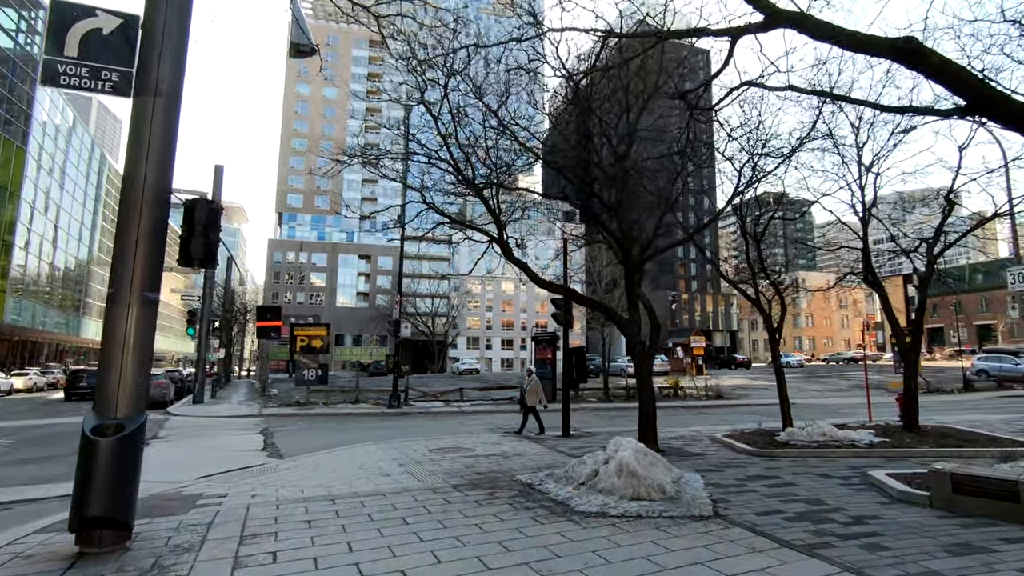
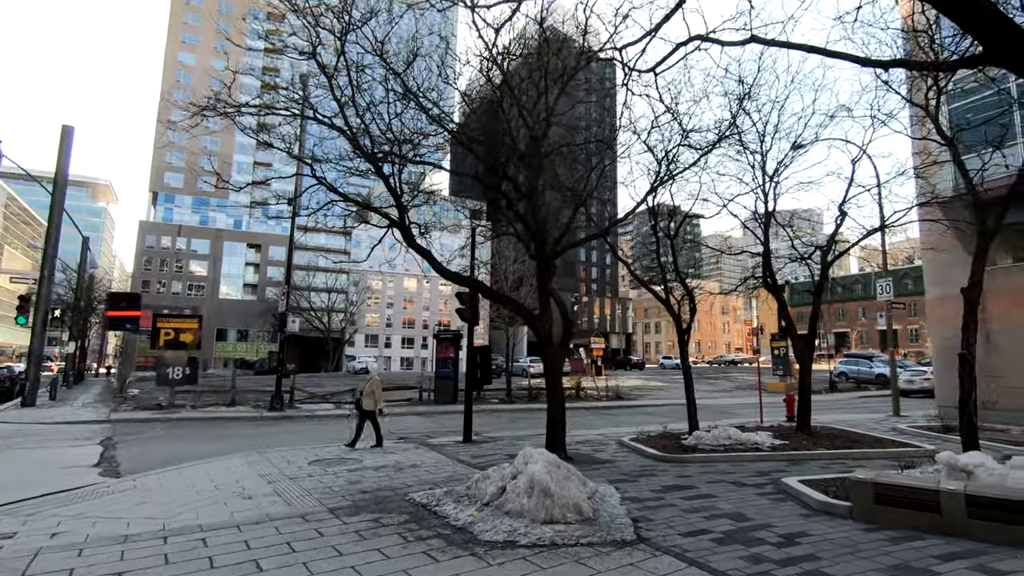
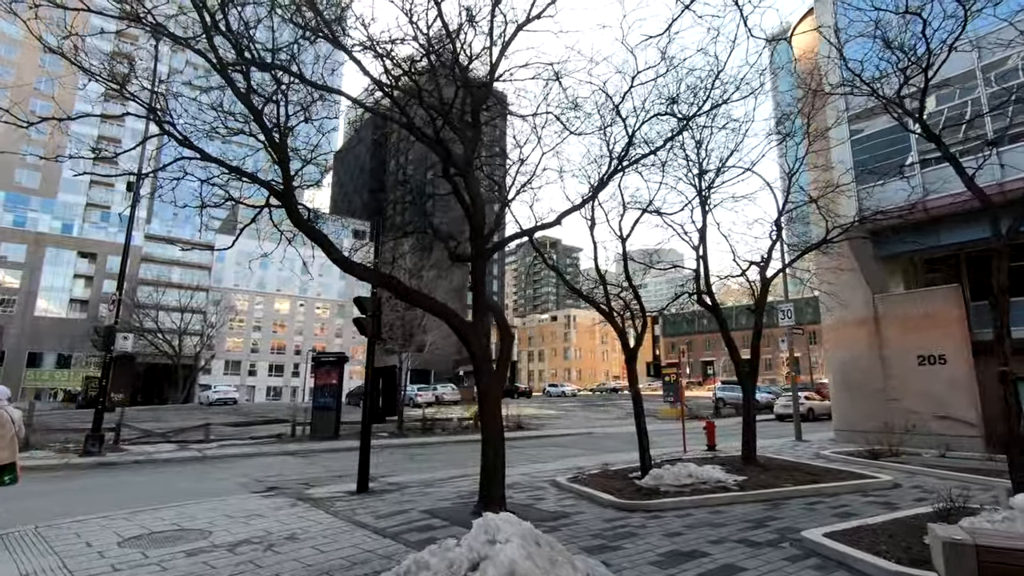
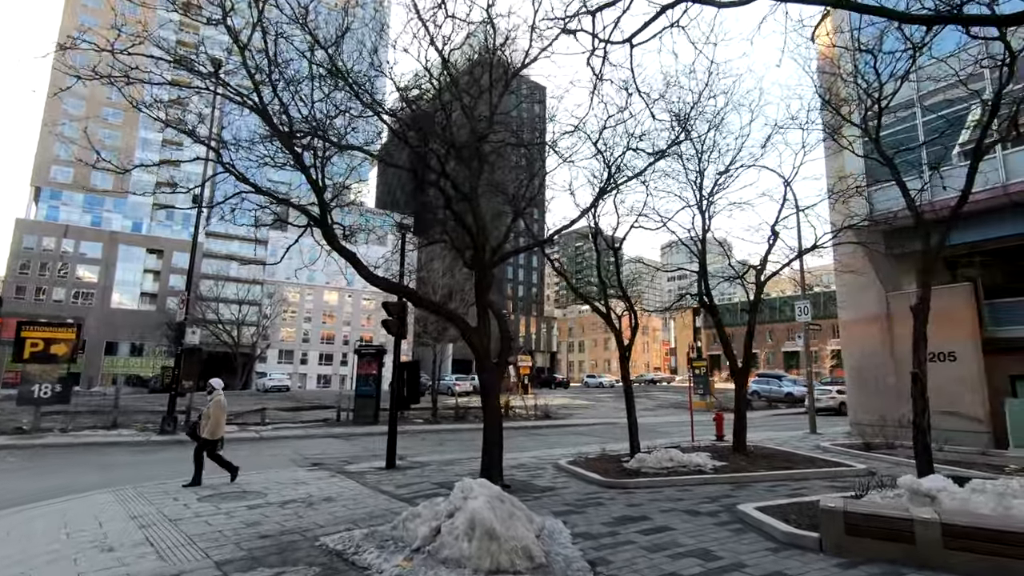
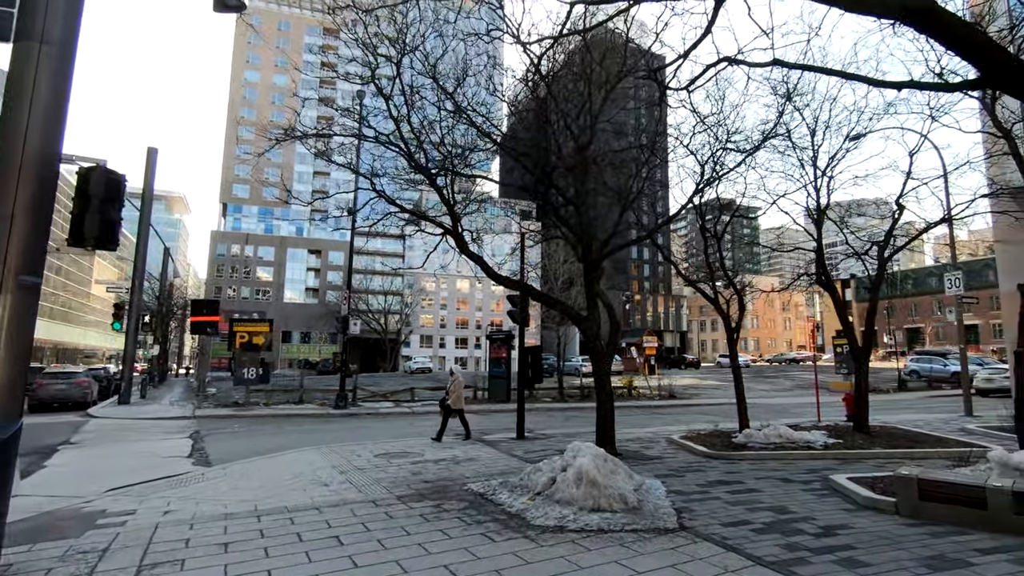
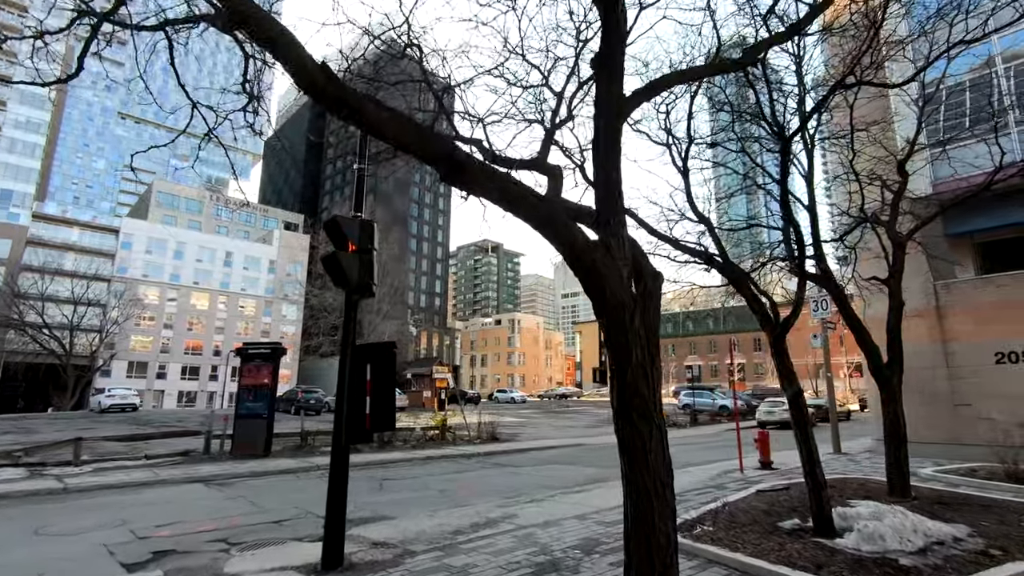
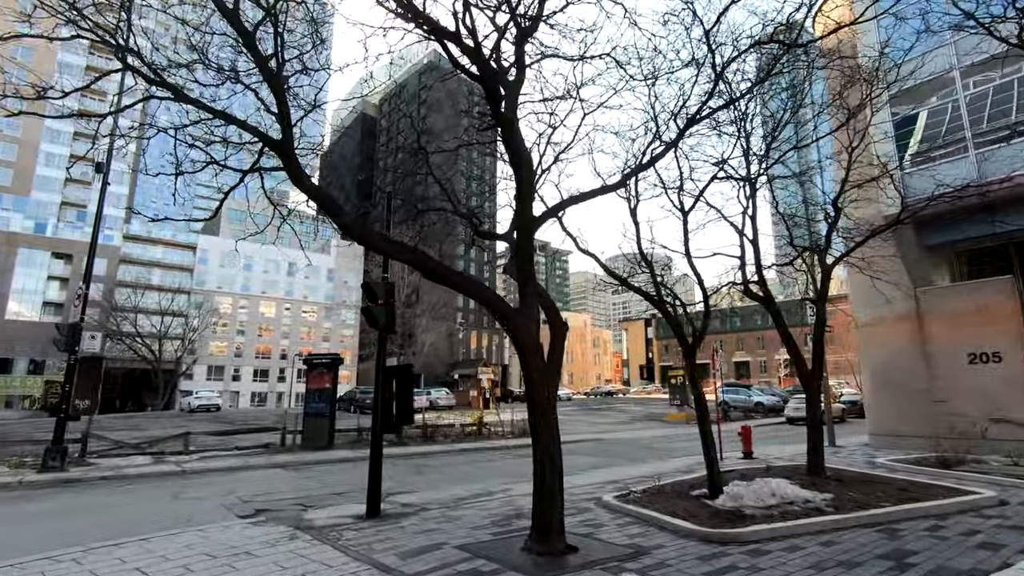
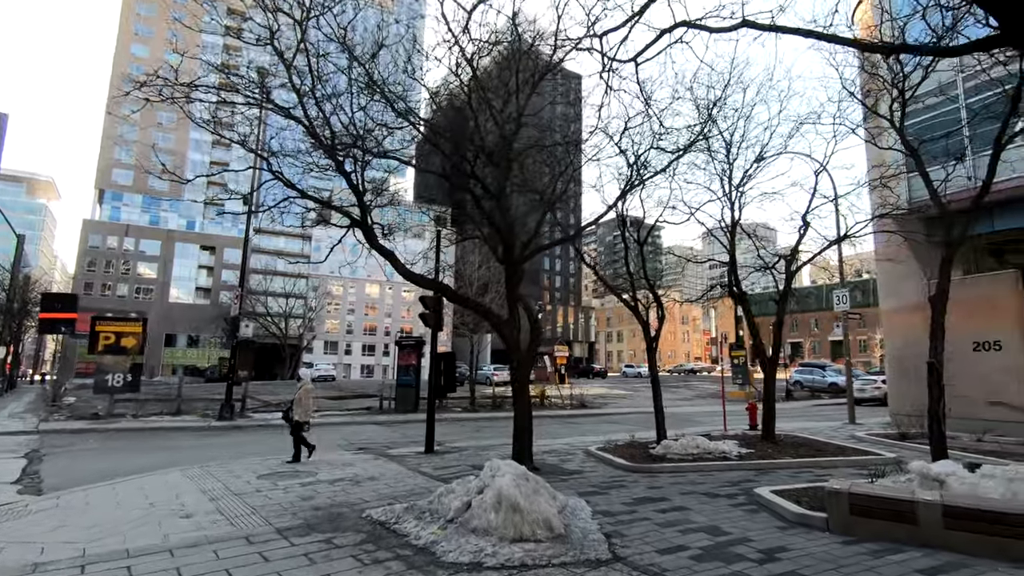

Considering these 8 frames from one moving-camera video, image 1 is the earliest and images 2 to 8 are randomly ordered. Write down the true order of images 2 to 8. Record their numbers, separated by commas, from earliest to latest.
5, 2, 8, 4, 3, 7, 6
